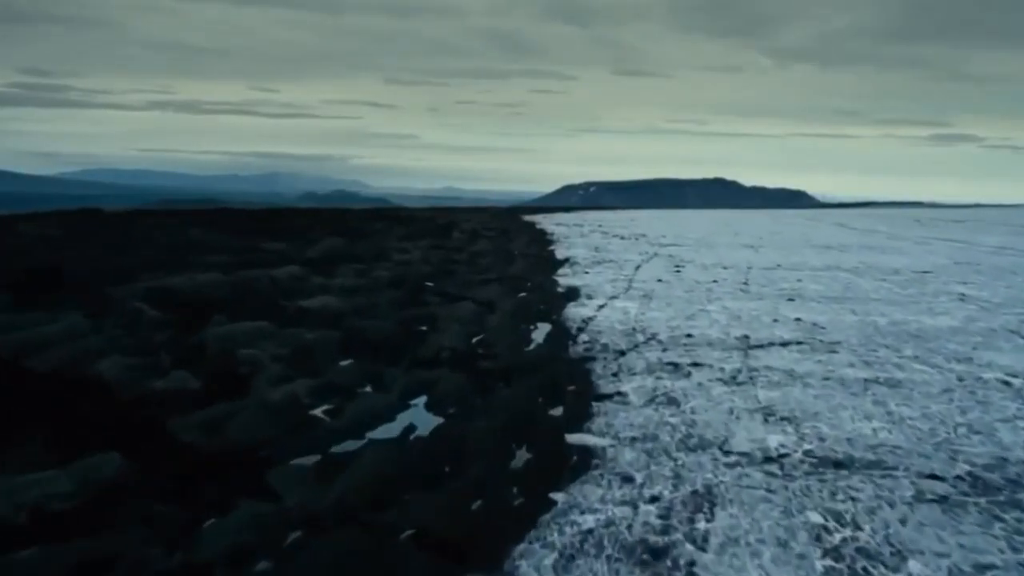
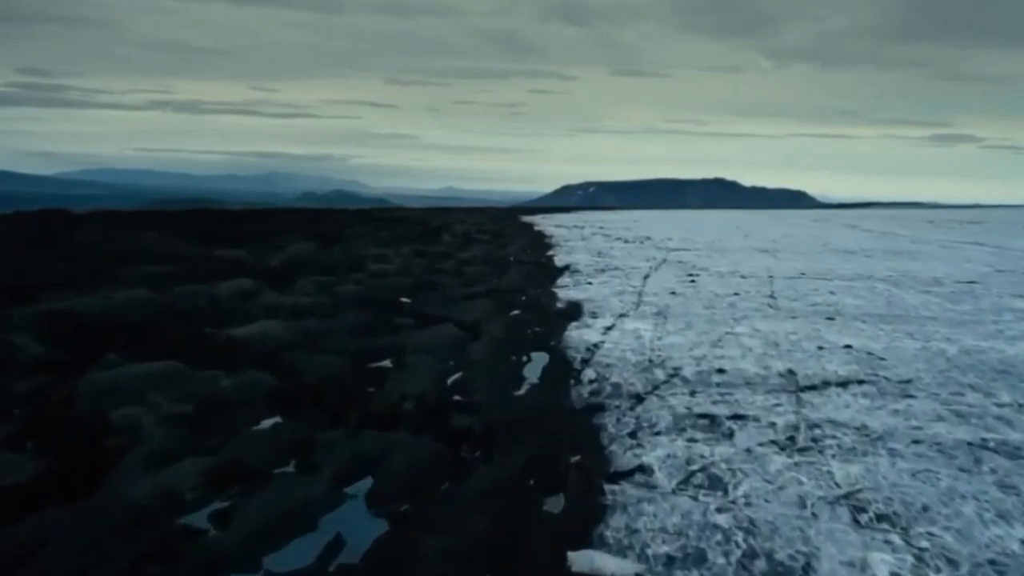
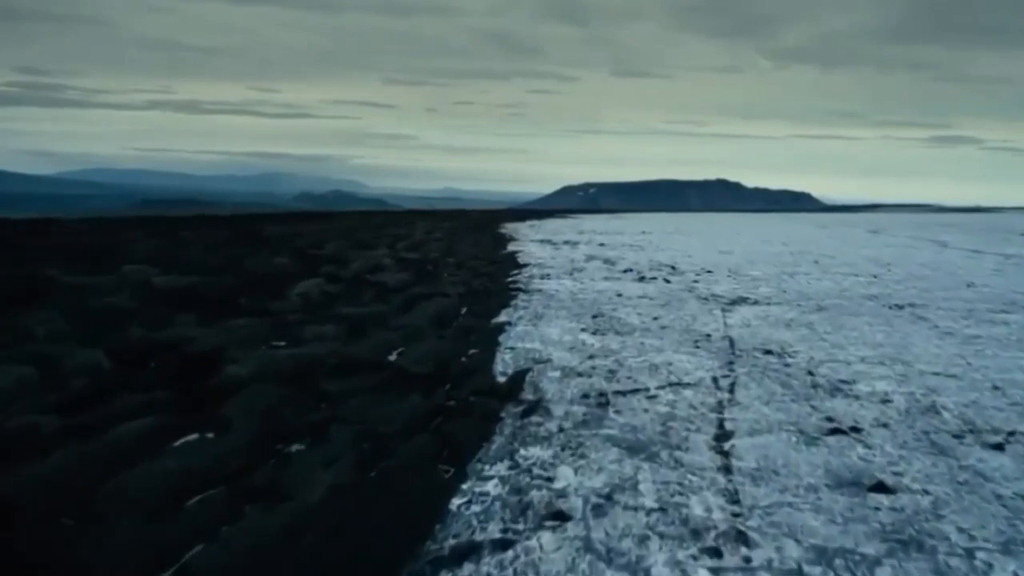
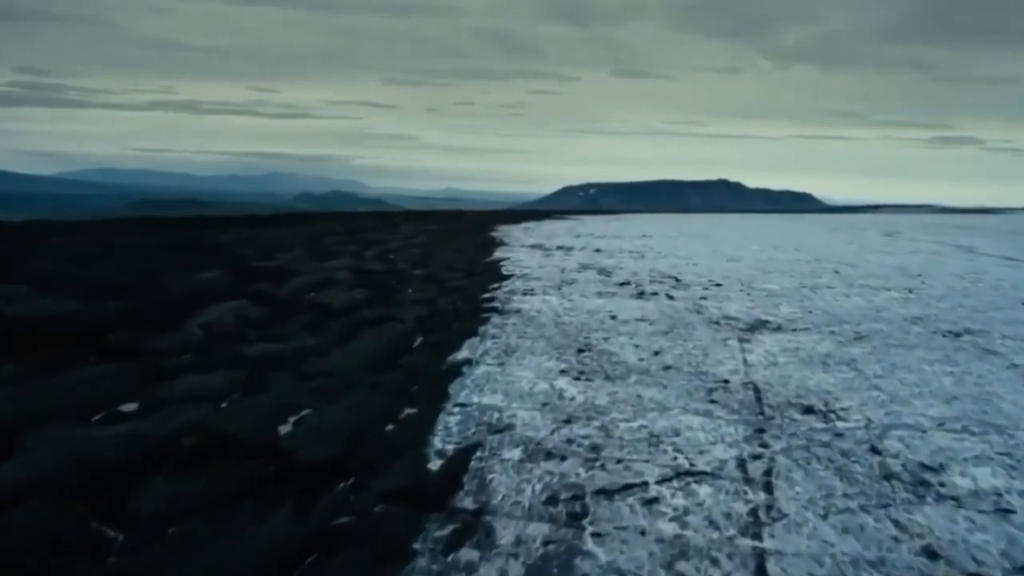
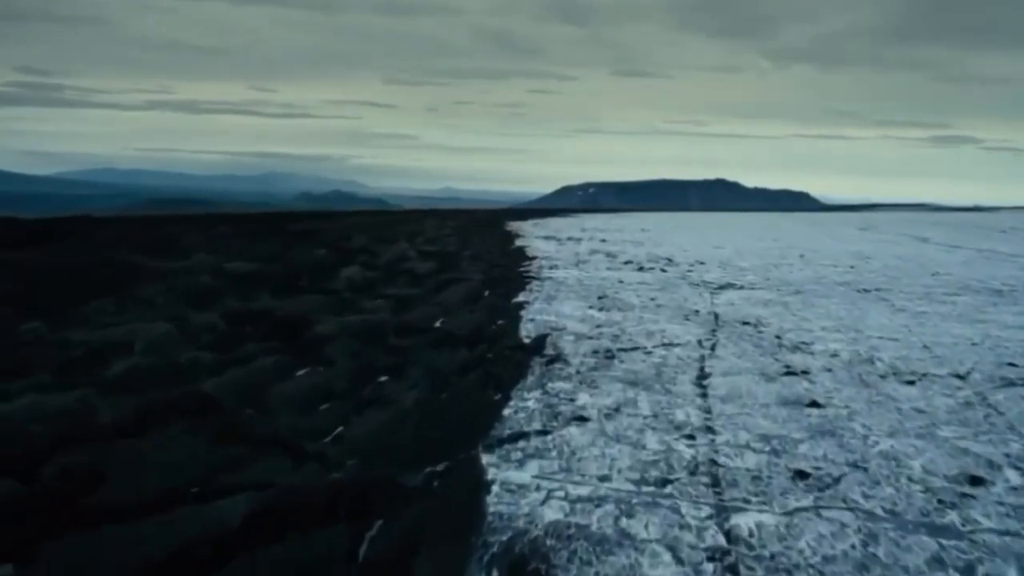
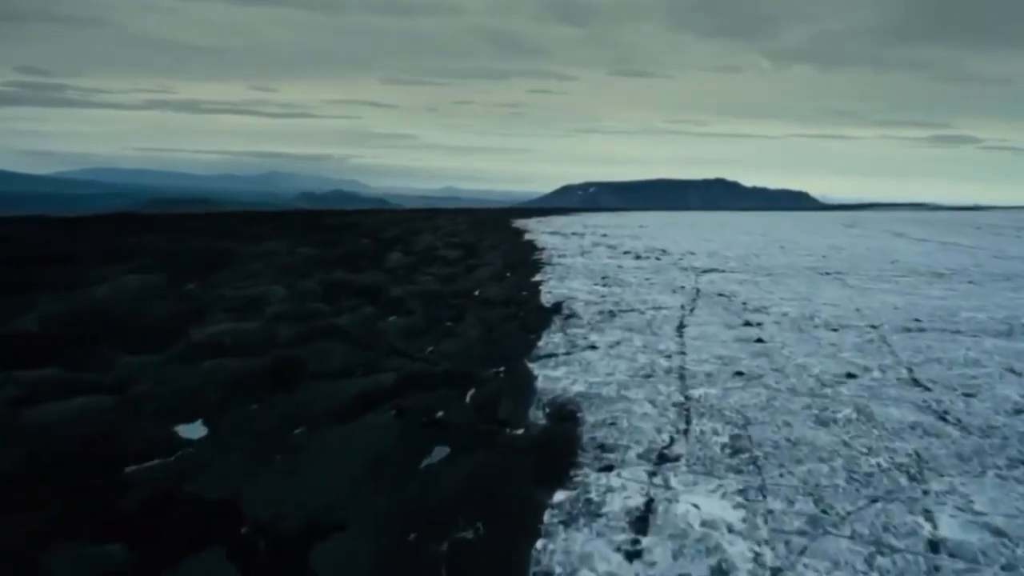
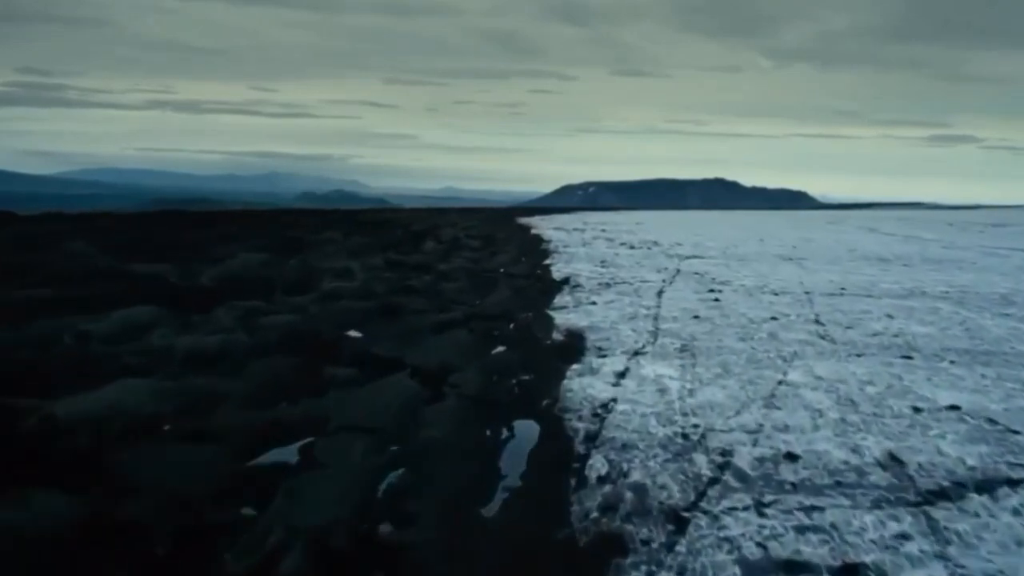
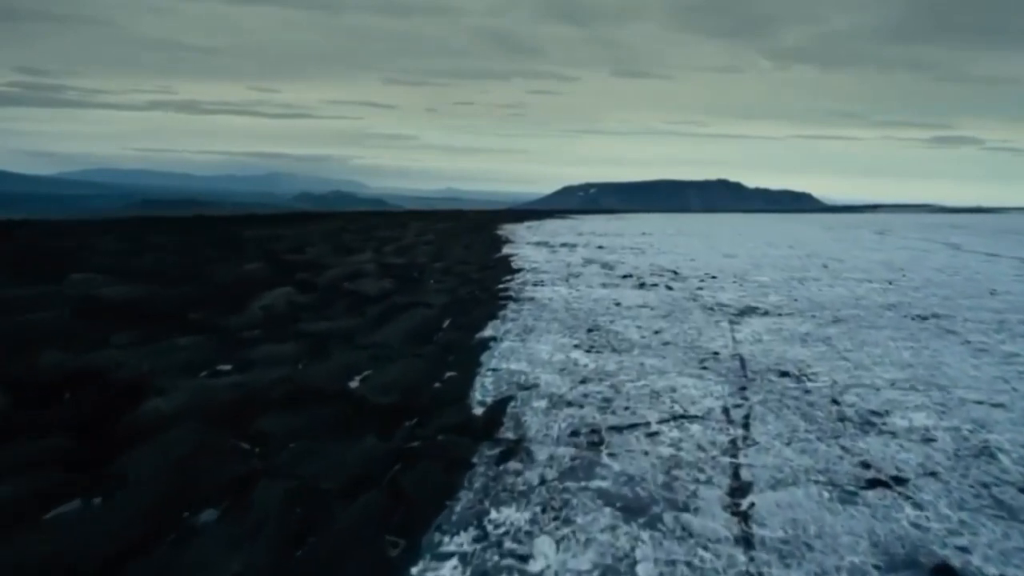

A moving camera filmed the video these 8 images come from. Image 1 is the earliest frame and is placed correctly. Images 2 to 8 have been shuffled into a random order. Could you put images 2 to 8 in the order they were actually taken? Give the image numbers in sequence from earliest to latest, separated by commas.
2, 7, 6, 5, 3, 8, 4
